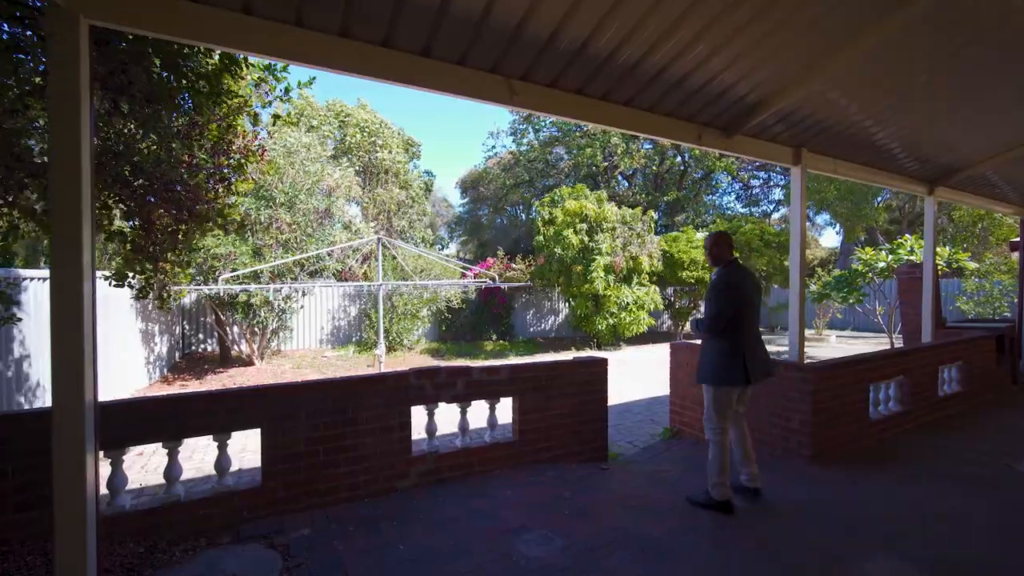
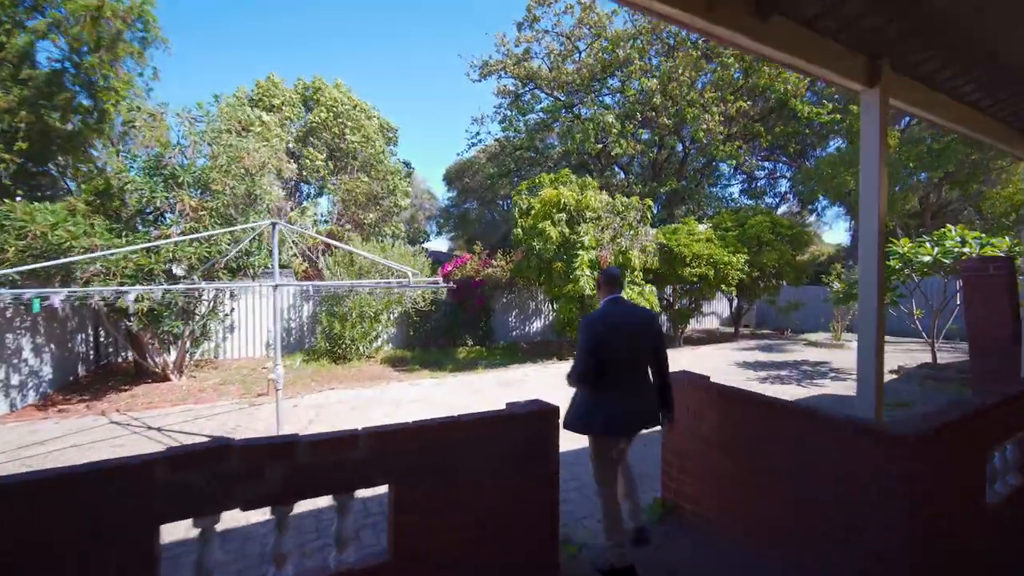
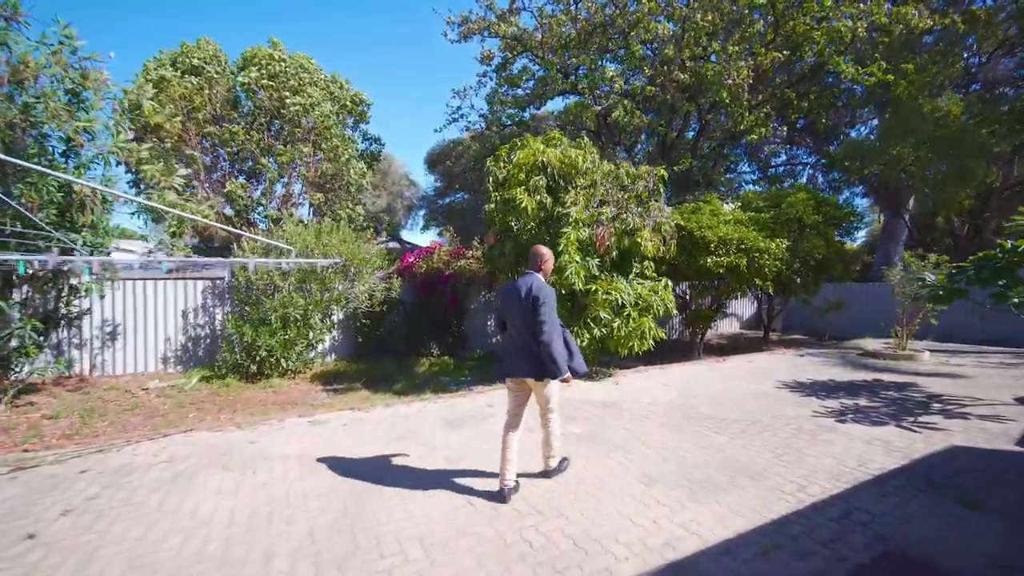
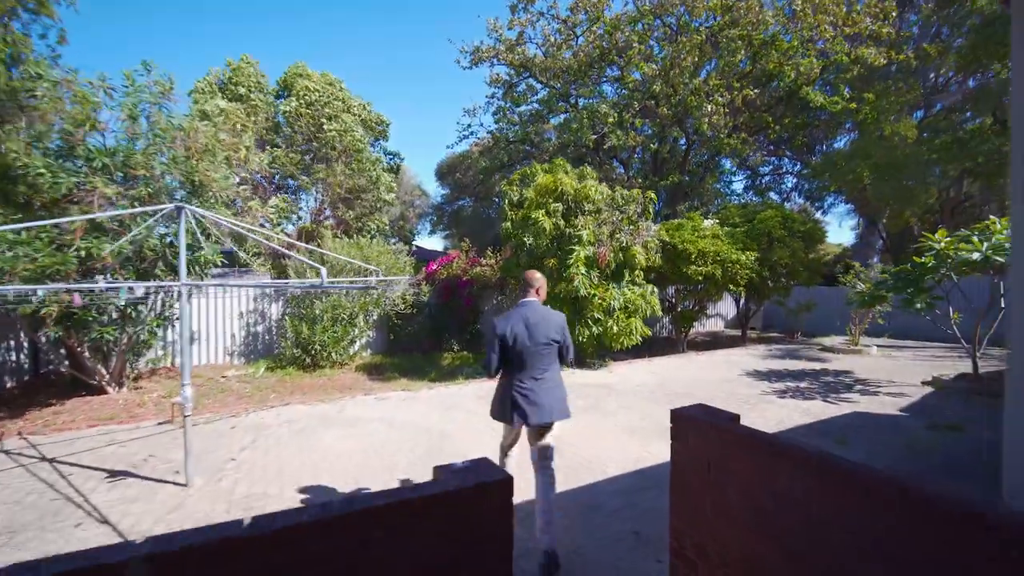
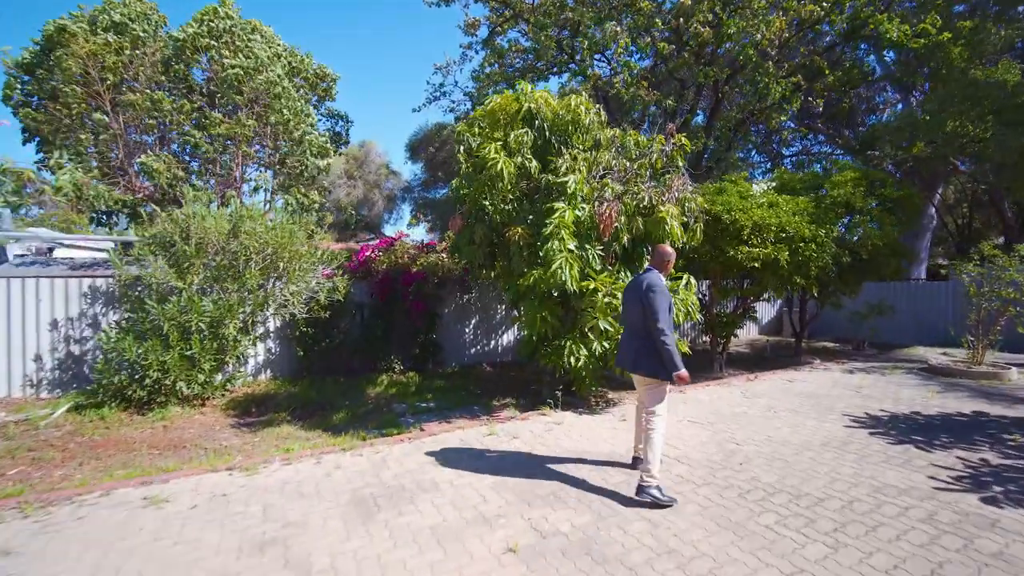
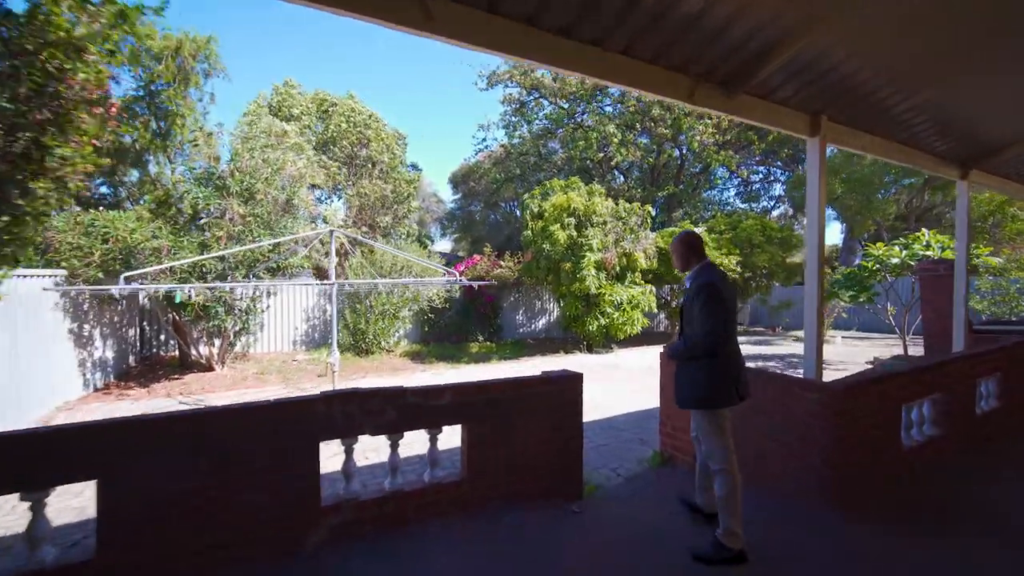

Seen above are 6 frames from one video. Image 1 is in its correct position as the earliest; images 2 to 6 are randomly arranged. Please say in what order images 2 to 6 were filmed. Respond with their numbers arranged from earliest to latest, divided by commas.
6, 2, 4, 3, 5
